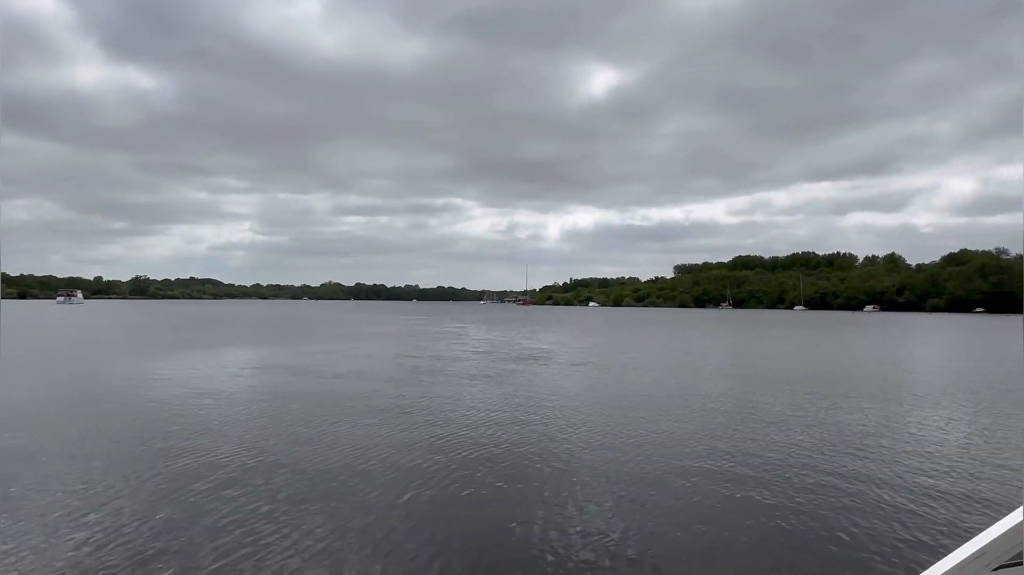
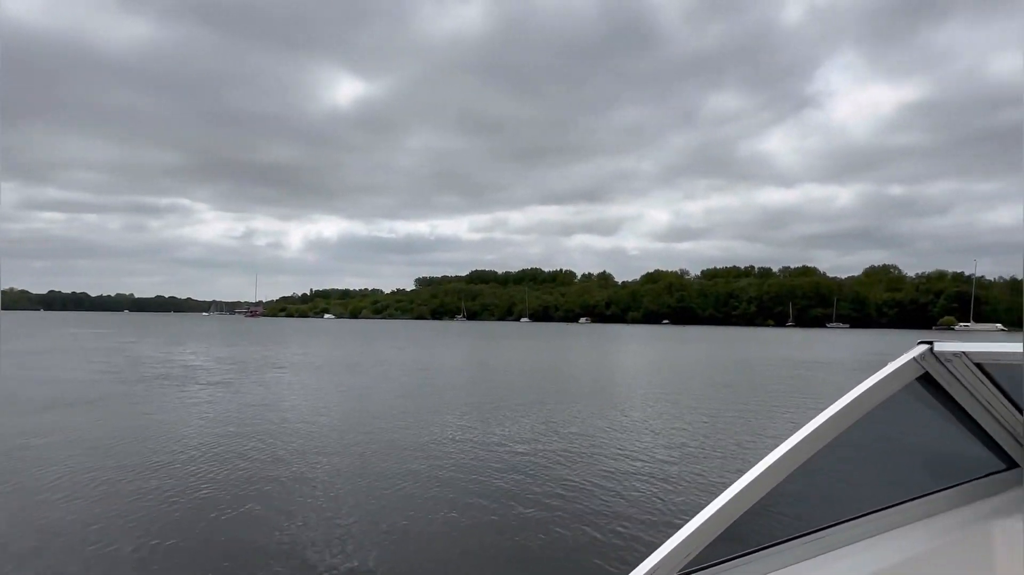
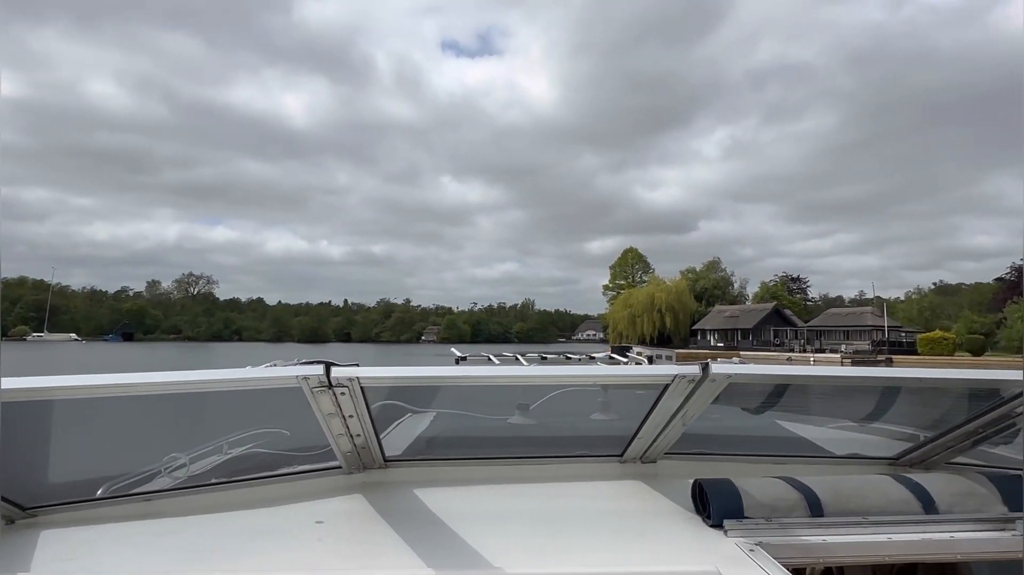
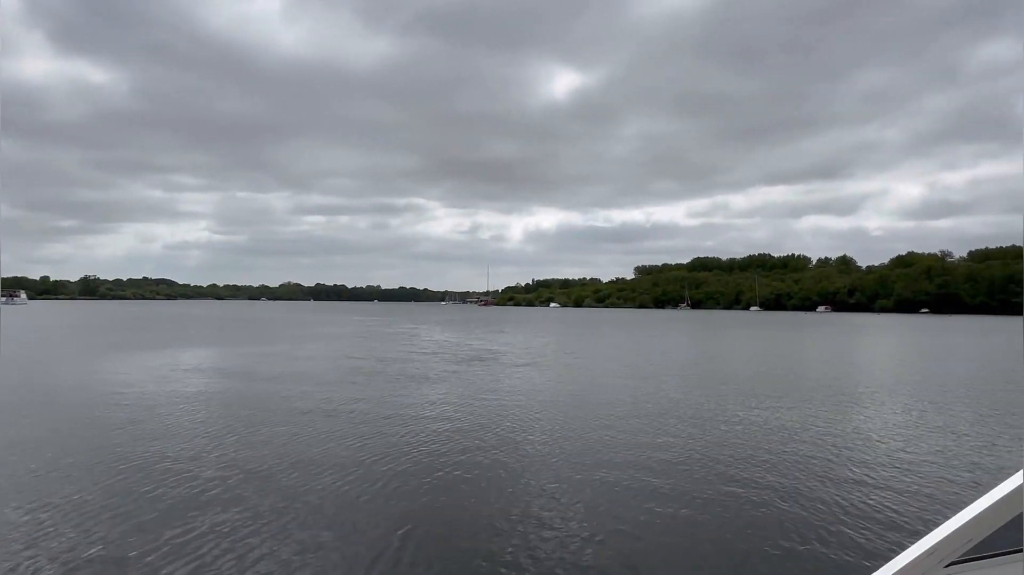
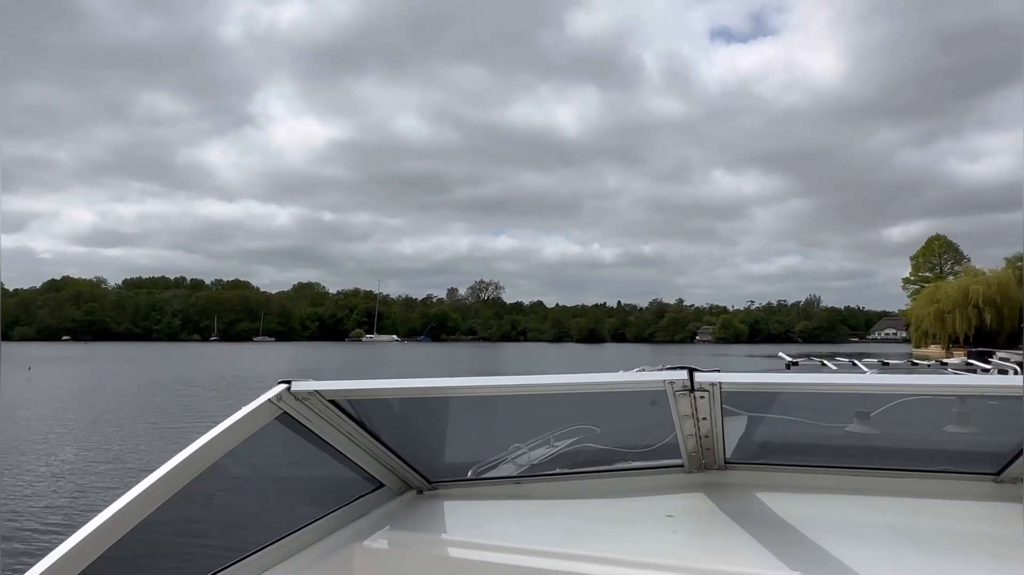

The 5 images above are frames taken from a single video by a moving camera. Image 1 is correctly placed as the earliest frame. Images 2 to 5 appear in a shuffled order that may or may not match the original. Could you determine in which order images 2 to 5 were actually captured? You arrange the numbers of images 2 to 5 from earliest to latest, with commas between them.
4, 2, 5, 3
